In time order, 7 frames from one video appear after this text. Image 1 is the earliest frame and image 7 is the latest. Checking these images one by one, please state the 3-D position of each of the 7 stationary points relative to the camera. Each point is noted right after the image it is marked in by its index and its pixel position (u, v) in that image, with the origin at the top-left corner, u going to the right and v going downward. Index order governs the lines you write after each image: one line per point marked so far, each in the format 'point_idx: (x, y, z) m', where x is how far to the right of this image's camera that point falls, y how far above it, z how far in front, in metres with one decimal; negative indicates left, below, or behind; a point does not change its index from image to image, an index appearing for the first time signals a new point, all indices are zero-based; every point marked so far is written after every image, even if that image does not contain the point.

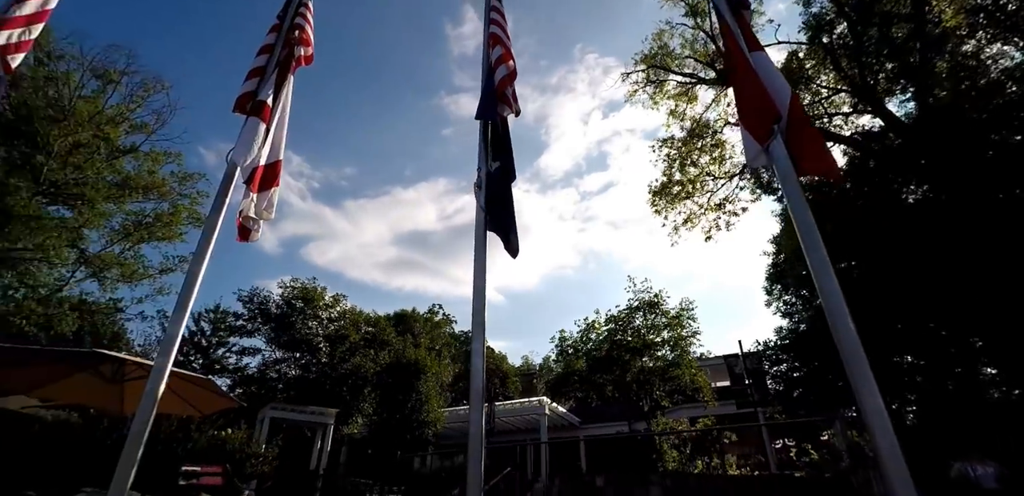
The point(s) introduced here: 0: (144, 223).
0: (-11.0, +0.8, +14.8) m
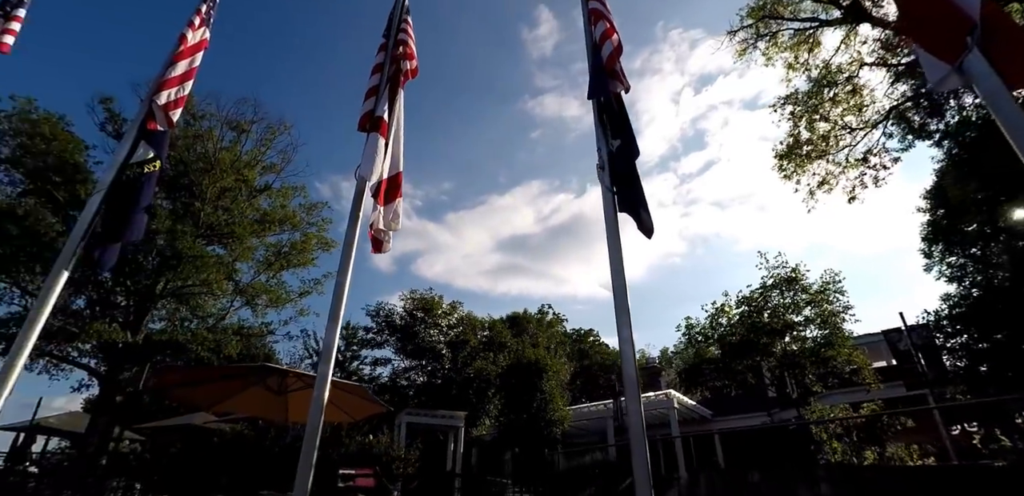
0: (-7.6, -0.1, +16.4) m
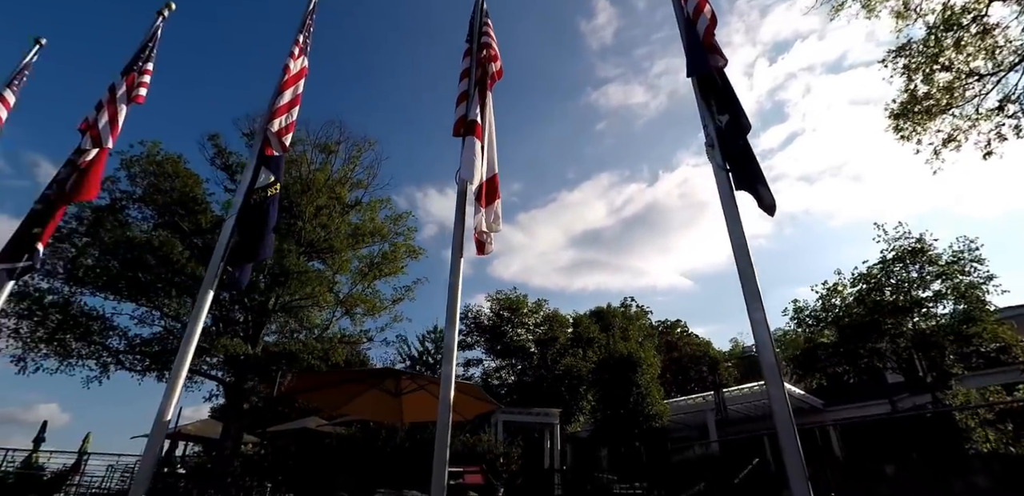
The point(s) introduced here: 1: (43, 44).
0: (-4.8, -0.5, +17.3) m
1: (-8.2, +3.6, +8.6) m
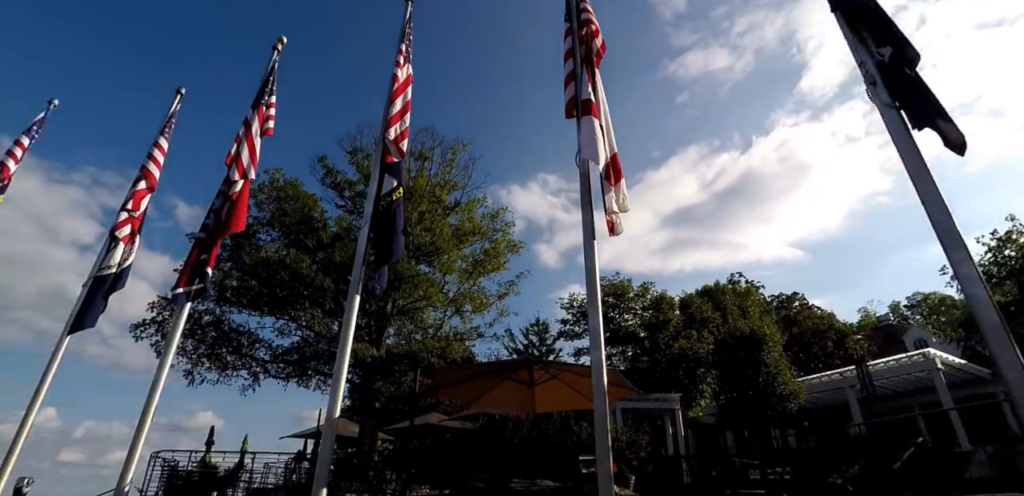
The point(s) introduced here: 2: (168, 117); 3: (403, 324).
0: (-1.2, -0.4, +17.7) m
1: (-6.5, +3.0, +9.7) m
2: (-6.5, +2.5, +9.3) m
3: (-3.7, -2.6, +16.7) m
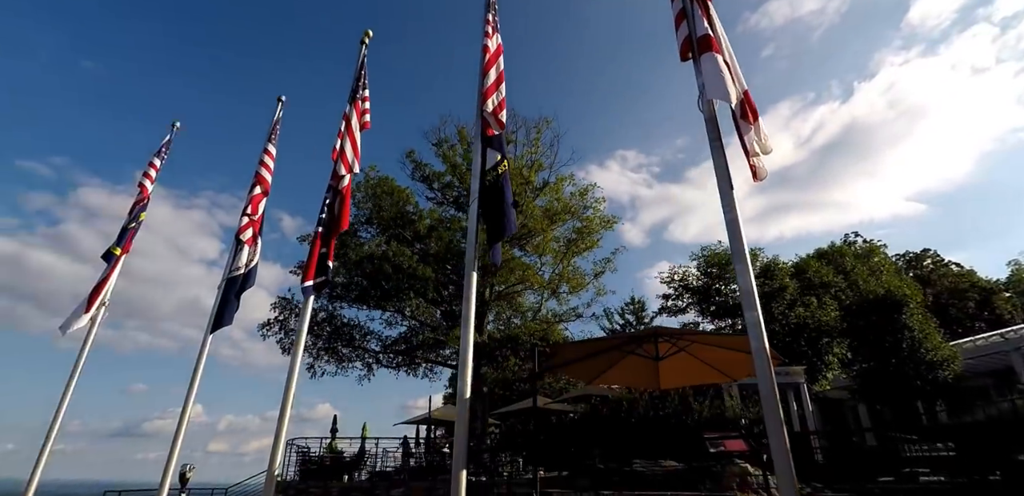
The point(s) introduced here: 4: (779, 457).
0: (+2.0, +0.3, +17.3) m
1: (-4.7, +3.0, +10.2) m
2: (-4.7, +2.5, +9.8) m
3: (-0.4, -2.1, +16.7) m
4: (+1.9, -1.5, +3.6) m
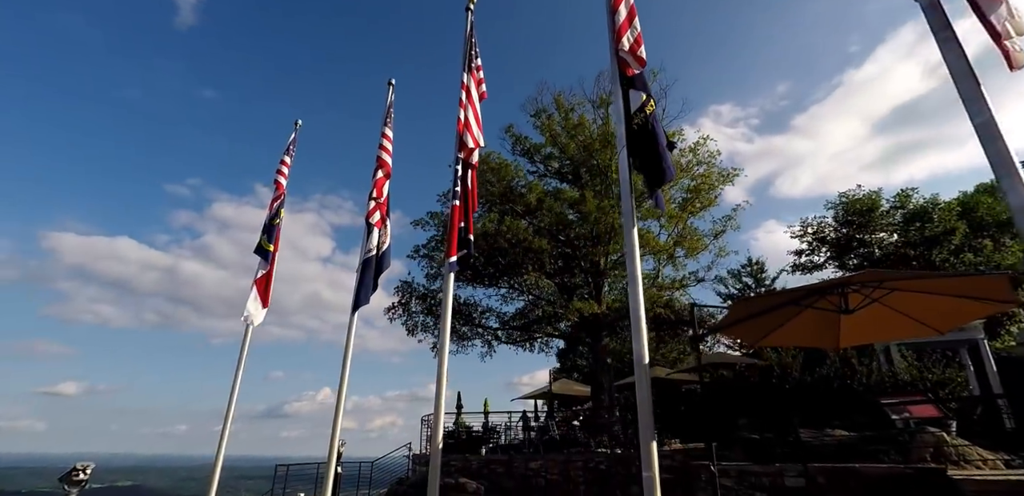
0: (+5.7, +1.6, +16.1) m
1: (-2.4, +3.4, +10.2) m
2: (-2.5, +2.8, +9.9) m
3: (+3.4, -1.0, +16.1) m
4: (+3.3, -0.9, +2.7) m
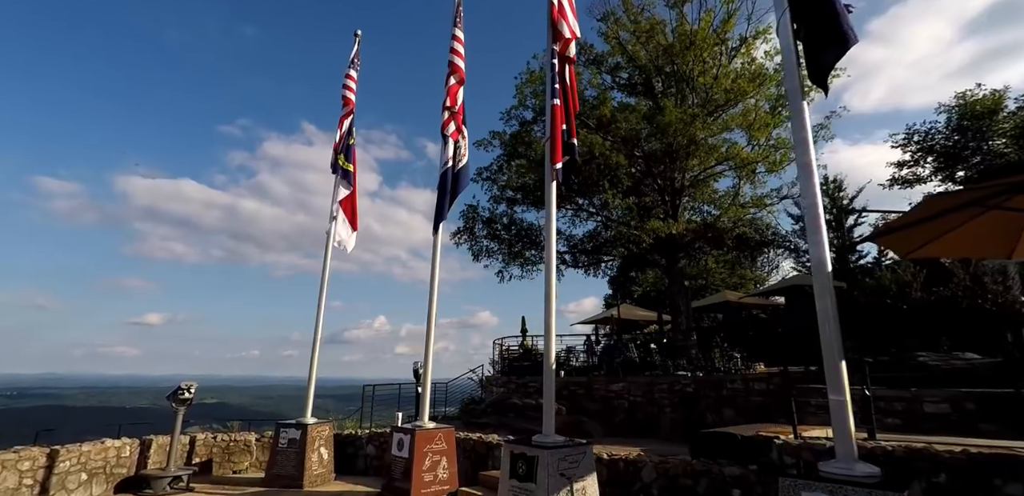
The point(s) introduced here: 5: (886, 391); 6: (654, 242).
0: (+7.7, +4.1, +14.4) m
1: (-0.9, +5.0, +9.1) m
2: (-1.0, +4.3, +8.9) m
3: (+5.5, +1.5, +15.0) m
4: (+4.2, -0.3, +1.8) m
5: (+5.2, -2.0, +6.9) m
6: (+4.2, +0.2, +14.6) m
